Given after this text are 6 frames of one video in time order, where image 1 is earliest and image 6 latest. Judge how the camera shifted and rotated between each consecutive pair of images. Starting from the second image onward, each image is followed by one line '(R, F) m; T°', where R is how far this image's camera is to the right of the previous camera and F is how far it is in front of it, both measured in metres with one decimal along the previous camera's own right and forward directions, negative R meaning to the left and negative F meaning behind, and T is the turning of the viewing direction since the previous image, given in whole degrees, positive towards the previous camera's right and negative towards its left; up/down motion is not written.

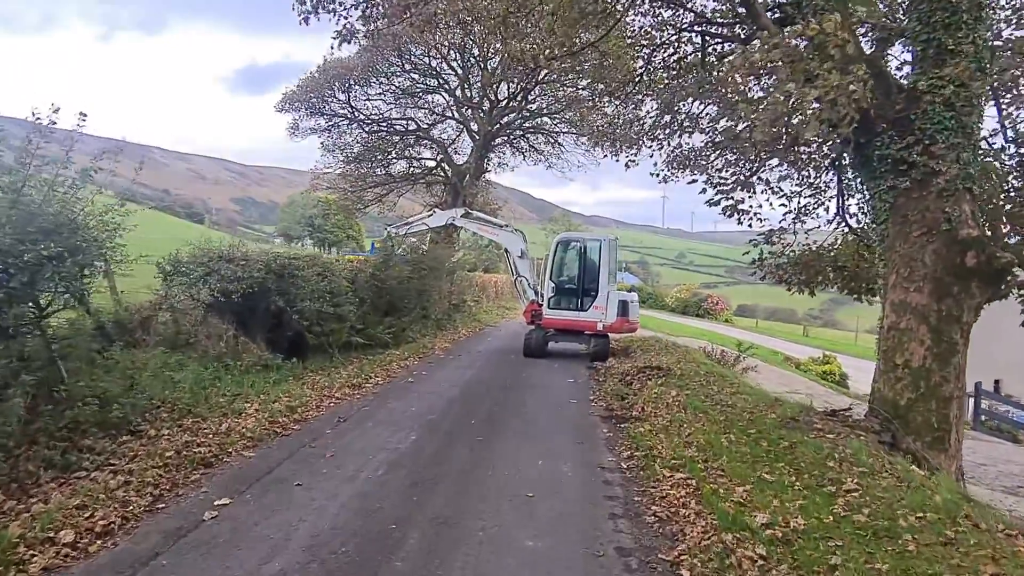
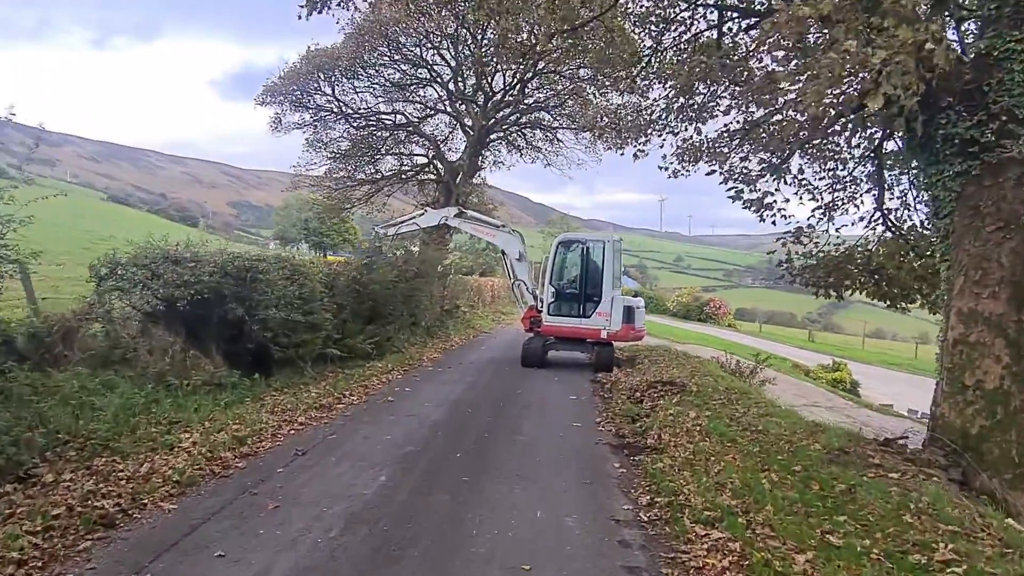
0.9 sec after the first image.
(0.0, +1.4) m; 0°
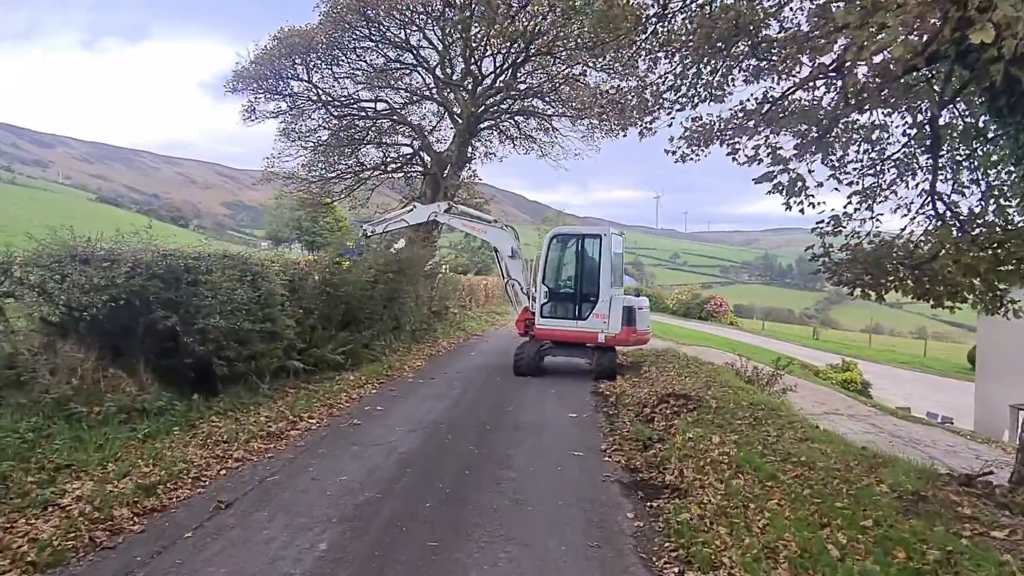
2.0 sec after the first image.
(+0.1, +1.5) m; 0°
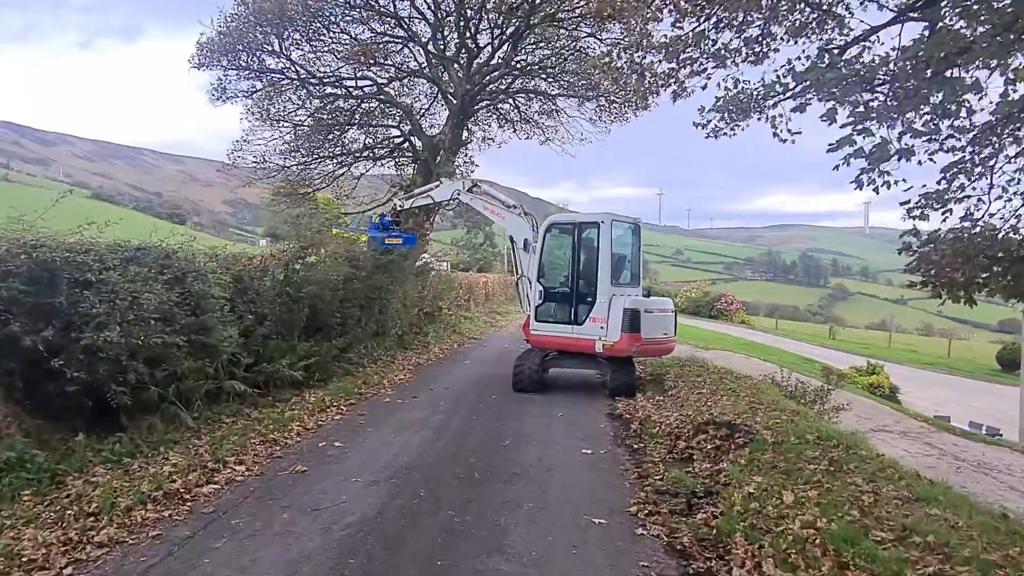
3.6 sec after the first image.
(+0.1, +2.1) m; 0°
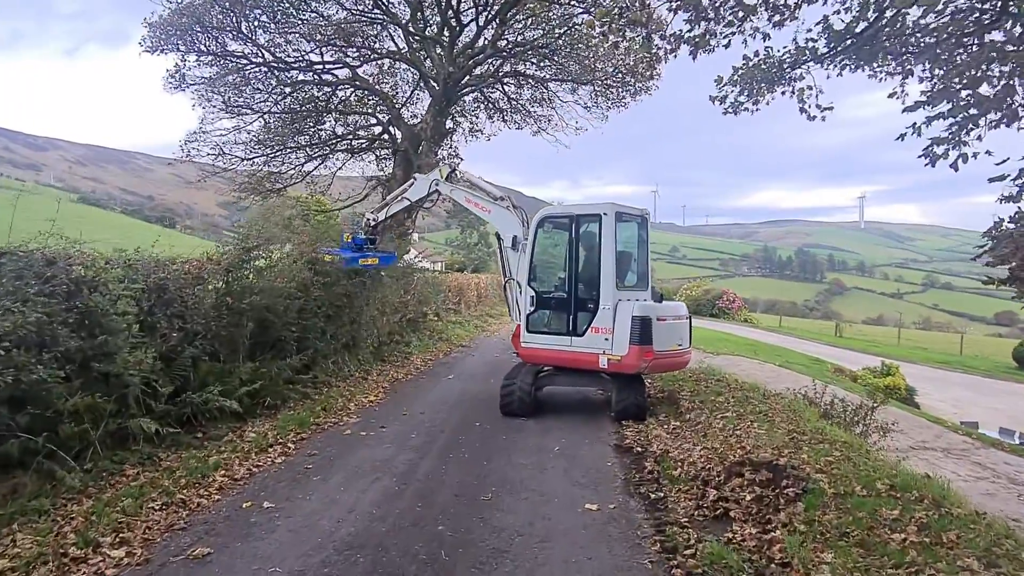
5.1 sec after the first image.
(+0.1, +1.7) m; 0°
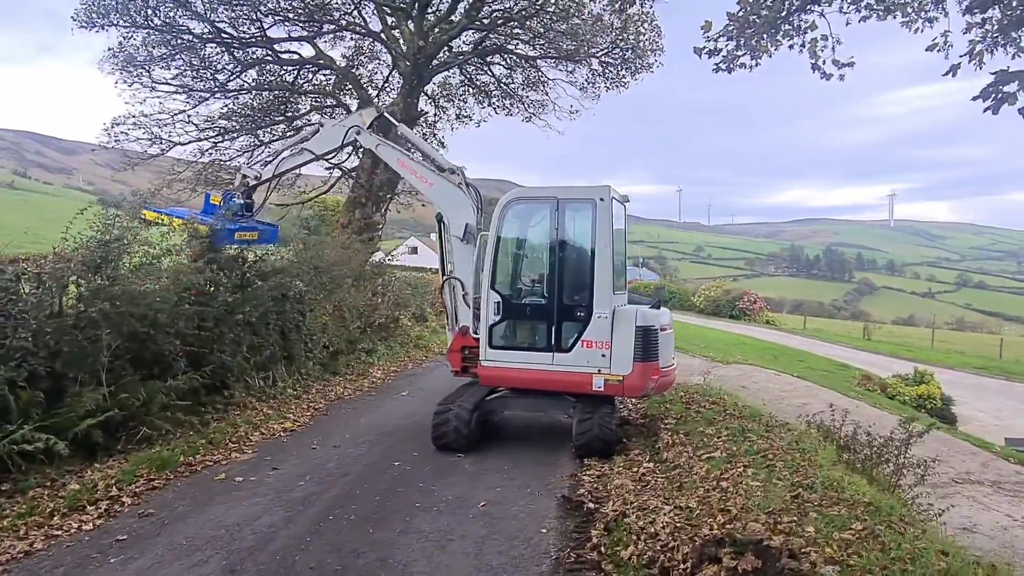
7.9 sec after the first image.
(+0.9, +1.9) m; -2°
